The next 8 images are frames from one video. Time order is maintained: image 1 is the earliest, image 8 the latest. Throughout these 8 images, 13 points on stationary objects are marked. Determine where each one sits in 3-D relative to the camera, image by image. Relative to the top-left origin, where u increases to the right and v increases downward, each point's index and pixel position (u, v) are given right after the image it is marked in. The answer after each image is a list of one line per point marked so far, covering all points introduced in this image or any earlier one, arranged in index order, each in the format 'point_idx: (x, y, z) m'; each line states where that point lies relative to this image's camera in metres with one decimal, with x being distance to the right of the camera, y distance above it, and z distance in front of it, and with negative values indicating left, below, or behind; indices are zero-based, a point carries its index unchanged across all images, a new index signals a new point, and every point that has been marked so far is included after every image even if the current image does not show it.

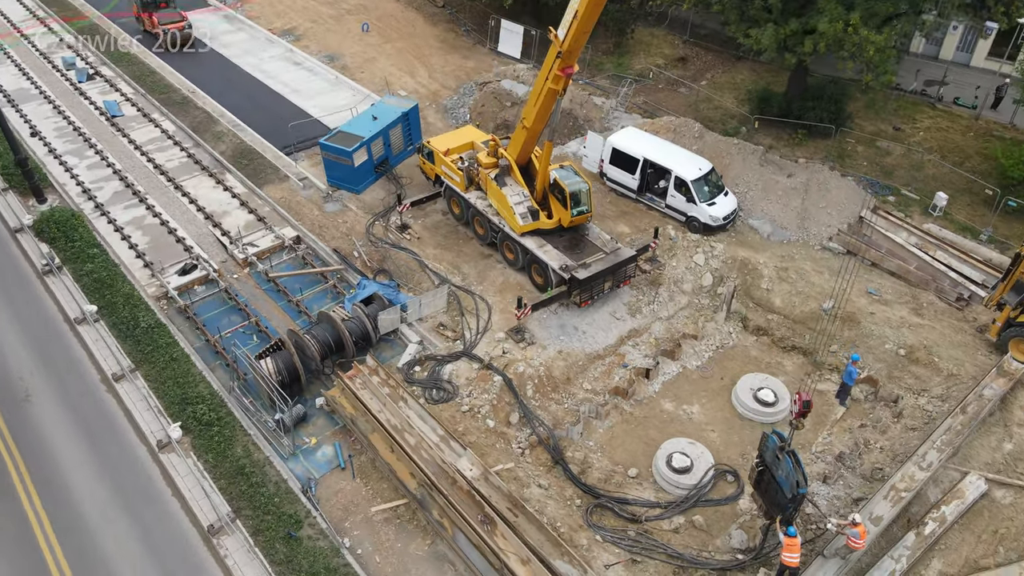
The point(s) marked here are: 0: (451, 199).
0: (-1.6, +2.4, +19.7) m
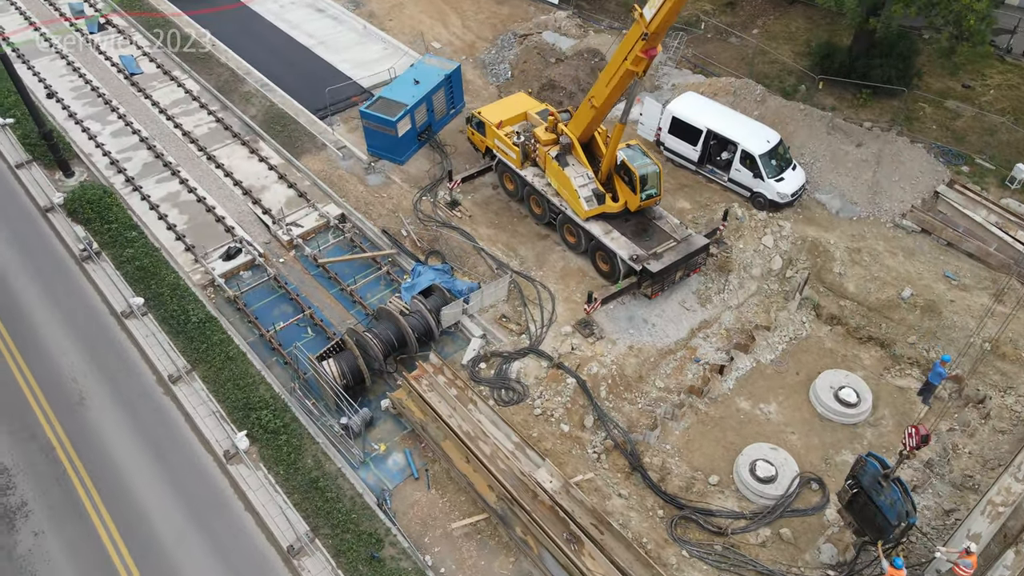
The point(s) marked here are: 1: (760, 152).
0: (-0.2, +2.9, +18.6) m
1: (+6.1, +3.3, +18.0) m
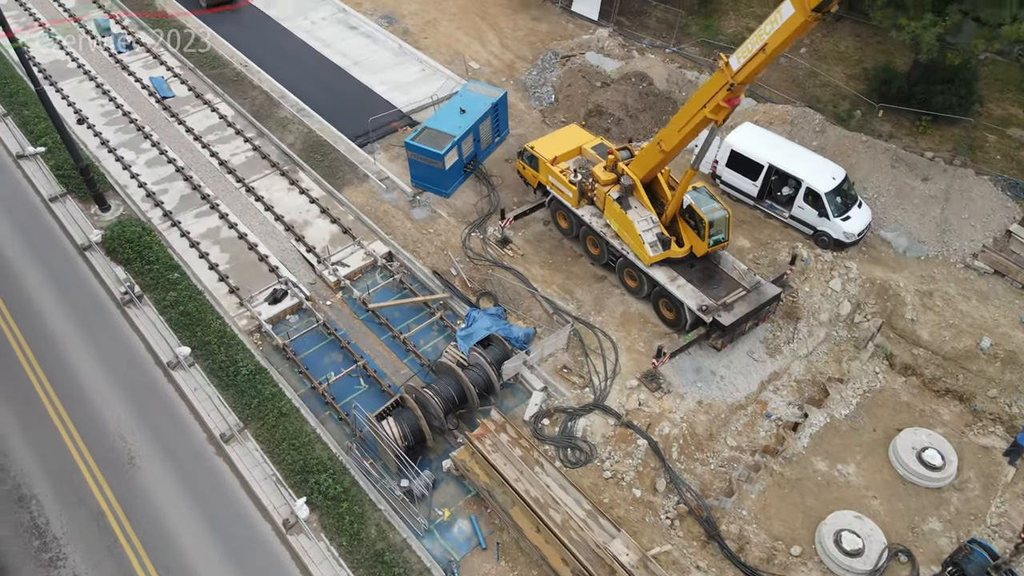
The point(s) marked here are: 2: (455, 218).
0: (+1.1, +1.9, +17.9) m
1: (+7.4, +2.3, +17.2) m
2: (-1.5, +1.8, +18.9) m
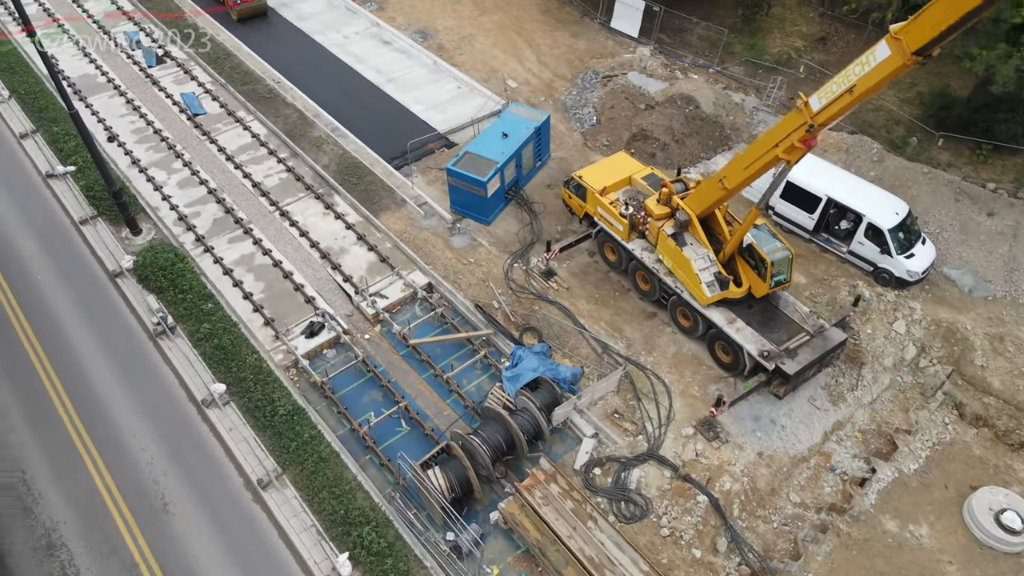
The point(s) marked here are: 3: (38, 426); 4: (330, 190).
0: (+2.2, +1.0, +17.2) m
1: (+8.4, +1.4, +16.4) m
2: (-0.4, +1.0, +18.2) m
3: (-9.4, -2.7, +14.5) m
4: (-4.9, +2.6, +19.7) m
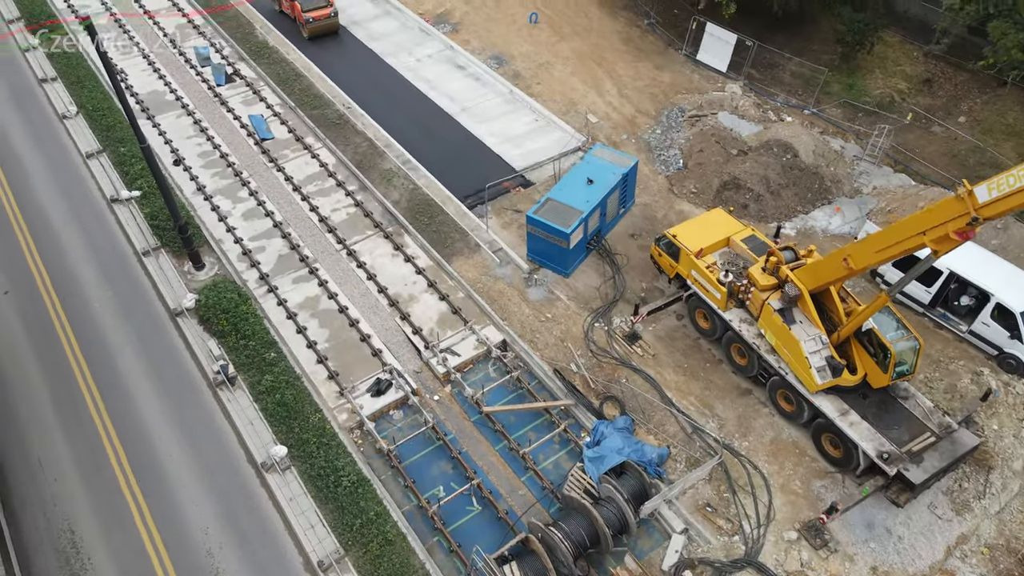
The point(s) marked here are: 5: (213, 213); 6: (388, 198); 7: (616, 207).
0: (+4.0, -0.4, +15.8) m
1: (+10.2, -0.4, +14.6) m
2: (+1.5, -0.3, +17.0) m
3: (-7.9, -3.6, +13.7) m
4: (-2.9, +1.5, +18.7) m
5: (-7.8, +2.0, +19.1) m
6: (-3.3, +2.4, +19.4) m
7: (+2.6, +2.0, +18.2) m
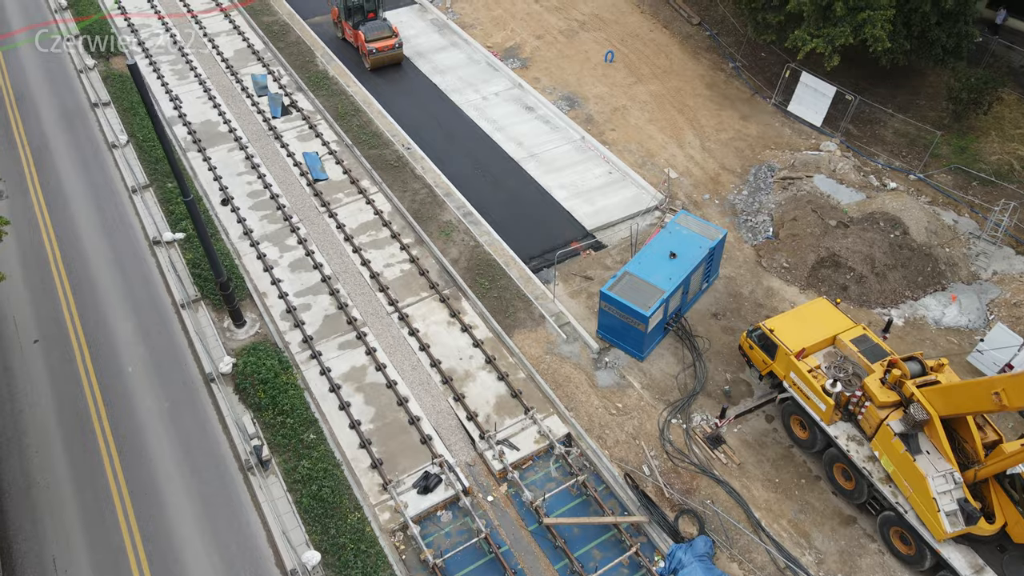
0: (+5.3, -2.4, +13.7) m
1: (+11.4, -2.7, +12.2) m
2: (+2.8, -2.1, +15.0) m
3: (-6.8, -4.8, +12.2) m
4: (-1.3, -0.1, +17.0) m
5: (-6.2, +0.6, +17.8) m
6: (-1.6, +0.8, +17.8) m
7: (+4.2, +0.1, +16.3) m
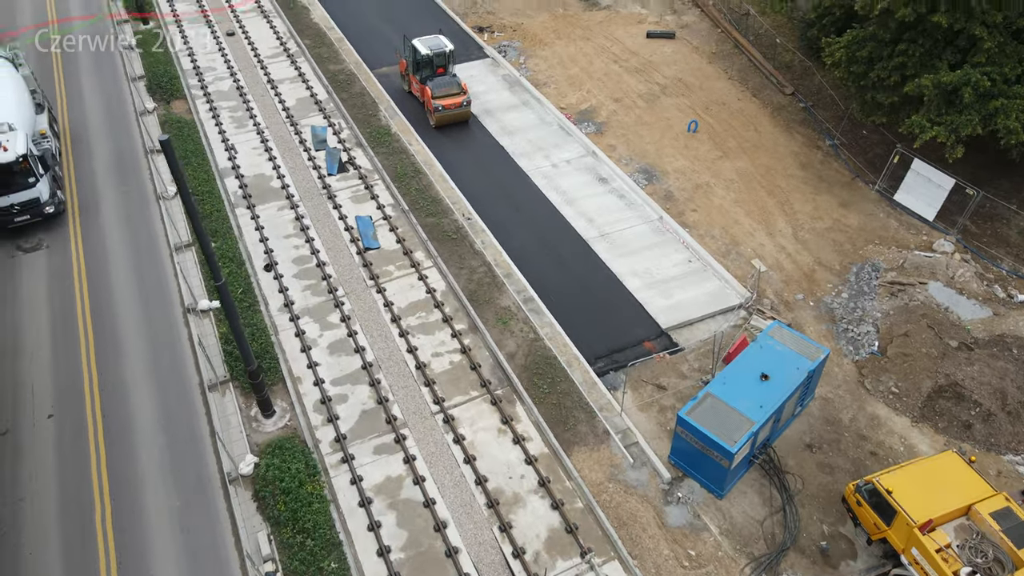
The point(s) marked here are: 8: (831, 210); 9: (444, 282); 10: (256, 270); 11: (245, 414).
0: (+6.1, -4.7, +11.2) m
1: (+12.1, -5.4, +9.3) m
2: (+3.8, -4.4, +12.7) m
3: (-6.2, -6.3, +10.5) m
4: (0.0, -2.2, +15.1) m
5: (-4.8, -1.1, +16.2) m
6: (-0.2, -1.3, +15.9) m
7: (+5.3, -2.3, +13.9) m
8: (+8.5, +2.1, +19.6) m
9: (-1.6, +0.2, +17.6) m
10: (-6.2, +0.4, +17.9) m
11: (-5.3, -2.5, +14.6) m
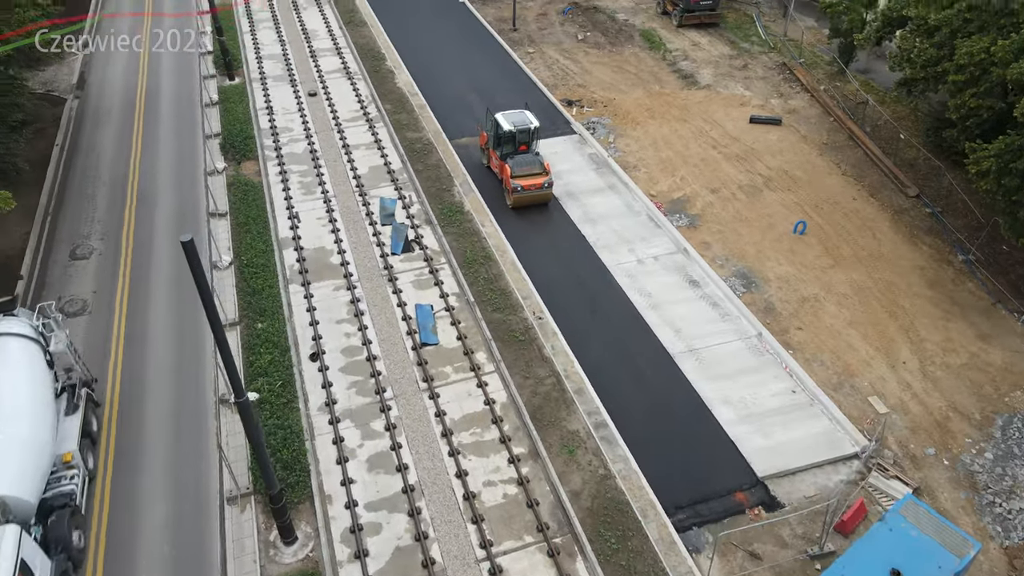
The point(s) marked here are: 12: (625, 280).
0: (+6.5, -7.1, +8.0) m
1: (+12.2, -8.1, +5.5) m
2: (+4.4, -6.8, +9.8) m
3: (-5.9, -7.7, +8.4) m
4: (+1.0, -4.4, +12.6) m
5: (-3.5, -3.1, +14.3) m
6: (+1.0, -3.6, +13.6) m
7: (+6.2, -4.9, +11.0) m
8: (+10.3, -1.2, +16.5) m
9: (-0.1, -2.2, +15.5) m
10: (-4.6, -1.6, +16.2) m
11: (-4.3, -4.3, +12.7) m
12: (+2.8, +0.2, +18.6) m
